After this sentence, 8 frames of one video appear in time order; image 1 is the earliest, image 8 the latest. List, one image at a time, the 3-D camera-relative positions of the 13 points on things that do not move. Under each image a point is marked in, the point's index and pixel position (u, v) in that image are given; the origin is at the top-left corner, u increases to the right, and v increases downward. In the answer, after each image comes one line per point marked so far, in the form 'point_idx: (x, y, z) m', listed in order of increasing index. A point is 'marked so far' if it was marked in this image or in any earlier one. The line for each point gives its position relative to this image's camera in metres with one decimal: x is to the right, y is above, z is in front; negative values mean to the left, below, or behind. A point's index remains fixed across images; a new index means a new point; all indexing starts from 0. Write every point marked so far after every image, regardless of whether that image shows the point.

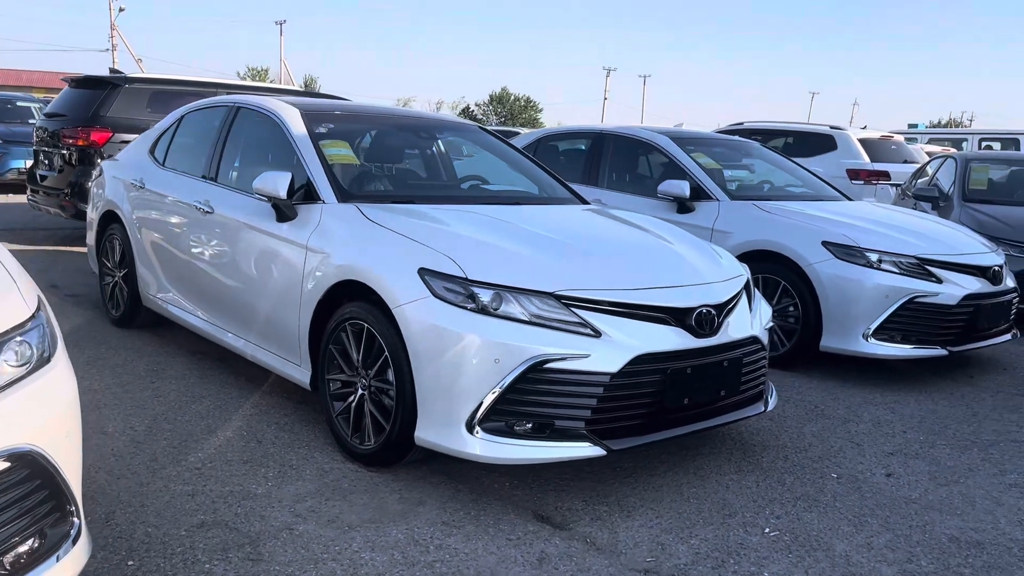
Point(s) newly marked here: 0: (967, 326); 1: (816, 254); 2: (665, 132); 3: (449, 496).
0: (+2.6, -0.2, +4.9) m
1: (+1.7, +0.2, +4.9) m
2: (+1.1, +1.2, +6.4) m
3: (-0.2, -0.7, +3.0) m
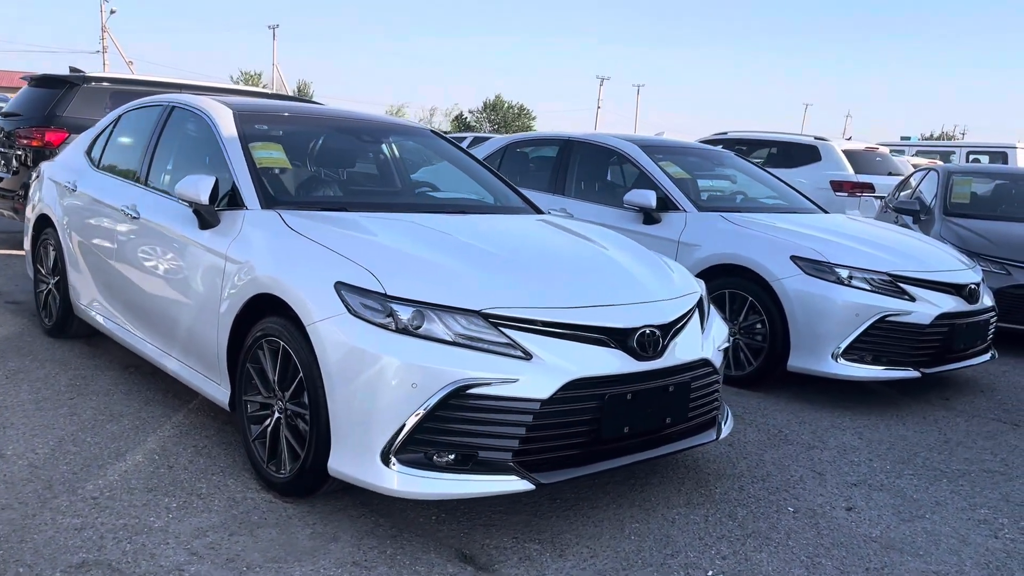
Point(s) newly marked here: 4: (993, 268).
0: (+2.3, -0.3, +4.7) m
1: (+1.5, +0.1, +4.7) m
2: (+0.9, +1.1, +6.2) m
3: (-0.5, -0.8, +2.8) m
4: (+3.6, +0.1, +6.4) m
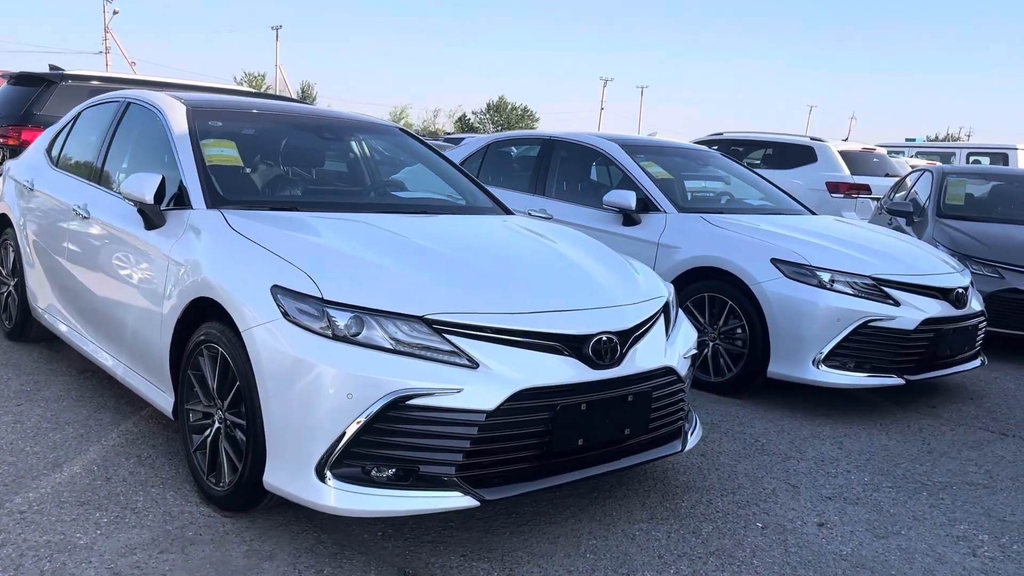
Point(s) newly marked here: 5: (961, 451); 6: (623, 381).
0: (+2.2, -0.3, +4.5) m
1: (+1.3, +0.1, +4.5) m
2: (+0.7, +1.0, +6.0) m
3: (-0.6, -0.8, +2.6) m
4: (+3.4, +0.1, +6.2) m
5: (+2.1, -0.8, +4.0) m
6: (+0.4, -0.3, +2.7) m
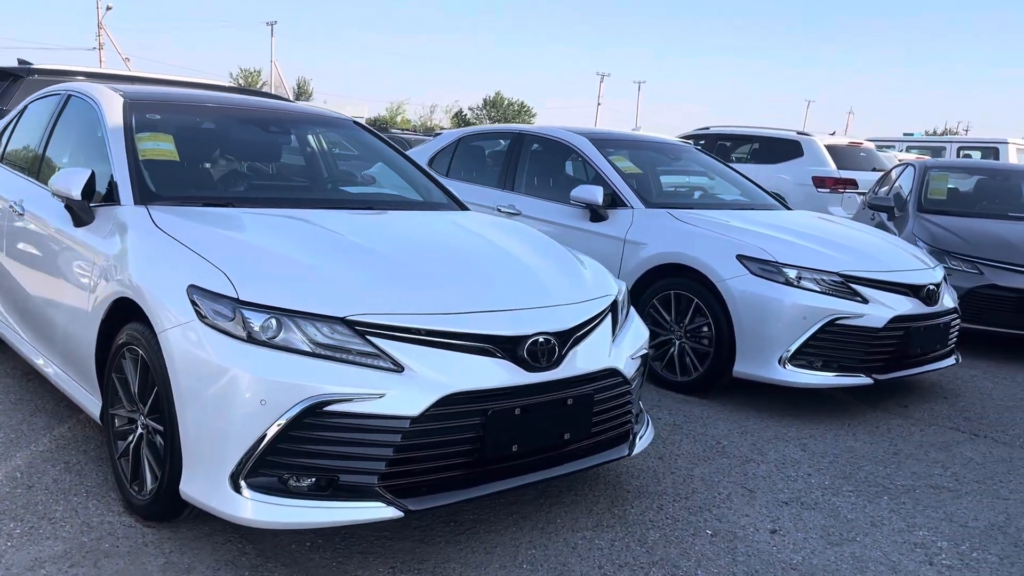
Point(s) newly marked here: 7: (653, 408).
0: (+2.0, -0.3, +4.4) m
1: (+1.1, +0.1, +4.4) m
2: (+0.5, +1.1, +5.9) m
3: (-0.8, -0.8, +2.5) m
4: (+3.2, +0.1, +6.1) m
5: (+1.9, -0.7, +3.9) m
6: (+0.1, -0.3, +2.6) m
7: (+0.7, -0.6, +4.4) m
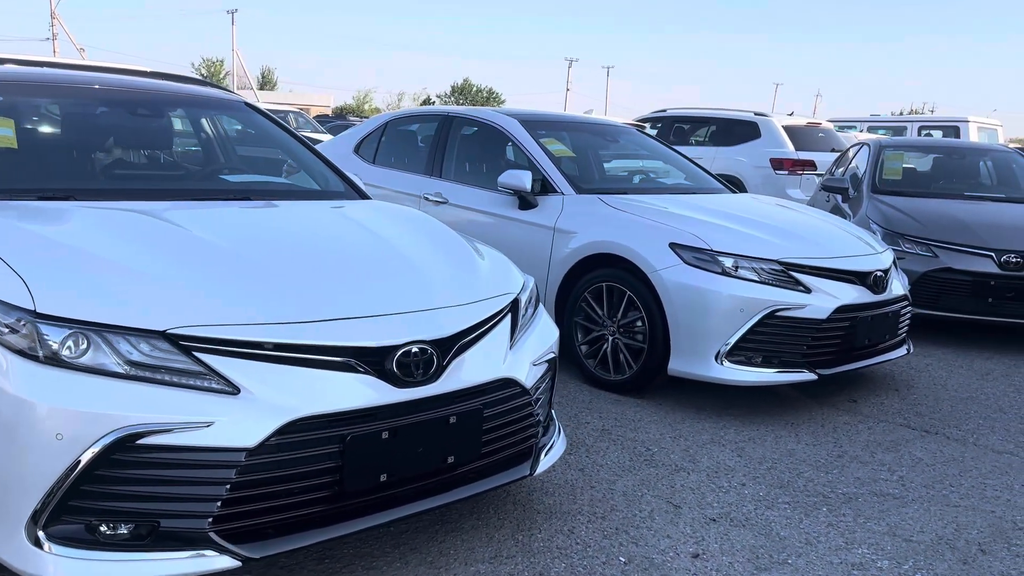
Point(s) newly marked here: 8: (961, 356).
0: (+1.6, -0.3, +4.1) m
1: (+0.7, +0.1, +4.1) m
2: (0.0, +1.1, +5.5) m
3: (-1.2, -0.8, +2.1) m
4: (+2.8, +0.3, +5.8) m
5: (+1.5, -0.7, +3.6) m
6: (-0.2, -0.3, +2.3) m
7: (+0.3, -0.6, +4.1) m
8: (+2.9, -0.4, +5.5) m
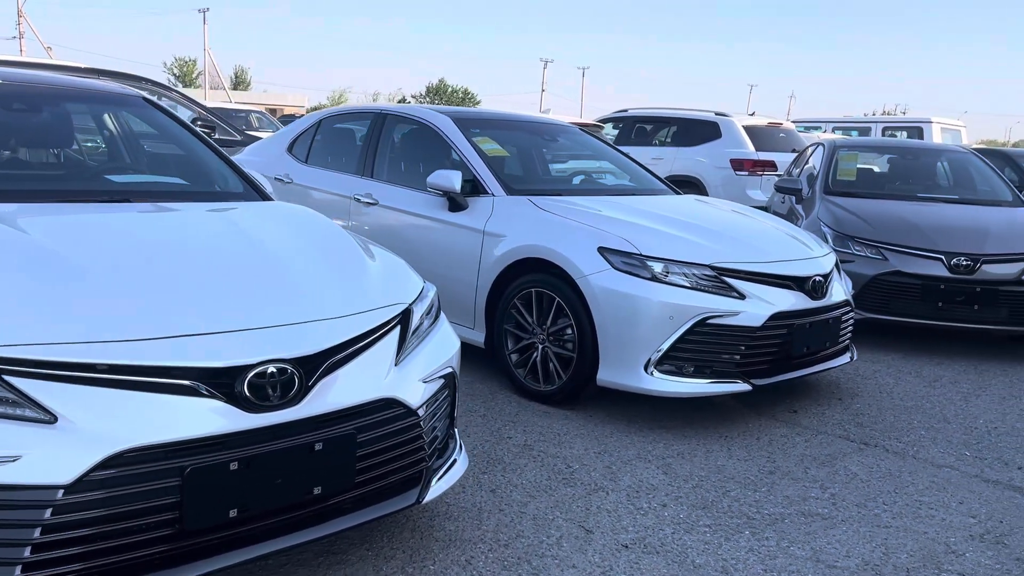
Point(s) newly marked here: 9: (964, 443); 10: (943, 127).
0: (+1.2, -0.3, +3.9) m
1: (+0.4, +0.1, +3.9) m
2: (-0.4, +1.1, +5.3) m
3: (-1.5, -0.8, +1.9) m
4: (+2.4, +0.2, +5.7) m
5: (+1.2, -0.7, +3.4) m
6: (-0.5, -0.3, +2.0) m
7: (0.0, -0.6, +3.8) m
8: (+2.5, -0.5, +5.3) m
9: (+2.0, -0.7, +3.9) m
10: (+8.1, +3.0, +16.1) m
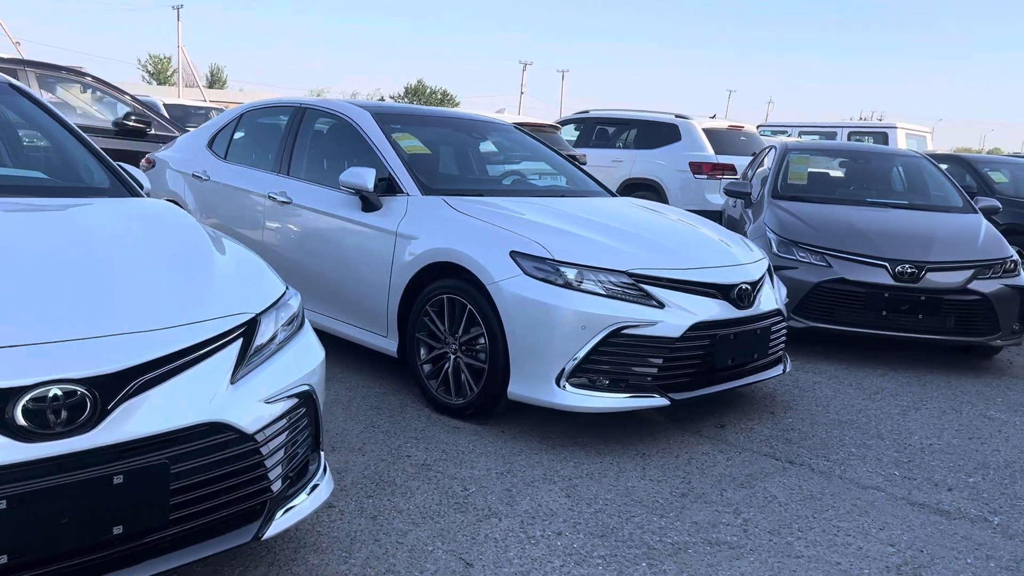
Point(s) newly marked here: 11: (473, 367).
0: (+0.8, -0.3, +3.7) m
1: (0.0, +0.1, +3.6) m
2: (-0.8, +1.1, +5.0) m
3: (-1.8, -0.9, +1.6) m
4: (+1.9, +0.2, +5.5) m
5: (+0.8, -0.8, +3.2) m
6: (-0.9, -0.3, +1.8) m
7: (-0.4, -0.6, +3.6) m
8: (+2.0, -0.5, +5.1) m
9: (+1.6, -0.7, +3.7) m
10: (+7.4, +2.9, +16.1) m
11: (-0.2, -0.3, +3.8) m
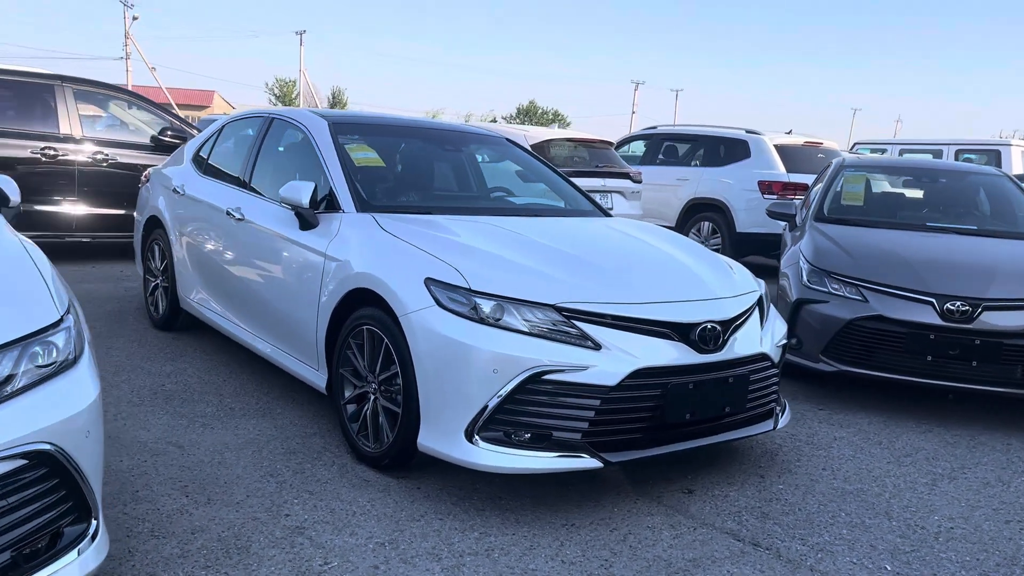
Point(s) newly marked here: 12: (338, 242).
0: (+0.5, -0.5, +3.0) m
1: (-0.3, 0.0, +3.1) m
2: (-0.9, +0.9, +4.7) m
3: (-2.4, -0.9, +1.3) m
4: (+1.8, 0.0, +4.7) m
5: (+0.4, -0.9, +2.6) m
6: (-1.4, -0.4, +1.4) m
7: (-0.7, -0.7, +3.1) m
8: (+1.9, -0.7, +4.3) m
9: (+1.3, -0.9, +2.9) m
10: (+8.7, +2.3, +14.6) m
11: (-0.5, -0.5, +3.3) m
12: (-0.7, +0.2, +3.7) m
